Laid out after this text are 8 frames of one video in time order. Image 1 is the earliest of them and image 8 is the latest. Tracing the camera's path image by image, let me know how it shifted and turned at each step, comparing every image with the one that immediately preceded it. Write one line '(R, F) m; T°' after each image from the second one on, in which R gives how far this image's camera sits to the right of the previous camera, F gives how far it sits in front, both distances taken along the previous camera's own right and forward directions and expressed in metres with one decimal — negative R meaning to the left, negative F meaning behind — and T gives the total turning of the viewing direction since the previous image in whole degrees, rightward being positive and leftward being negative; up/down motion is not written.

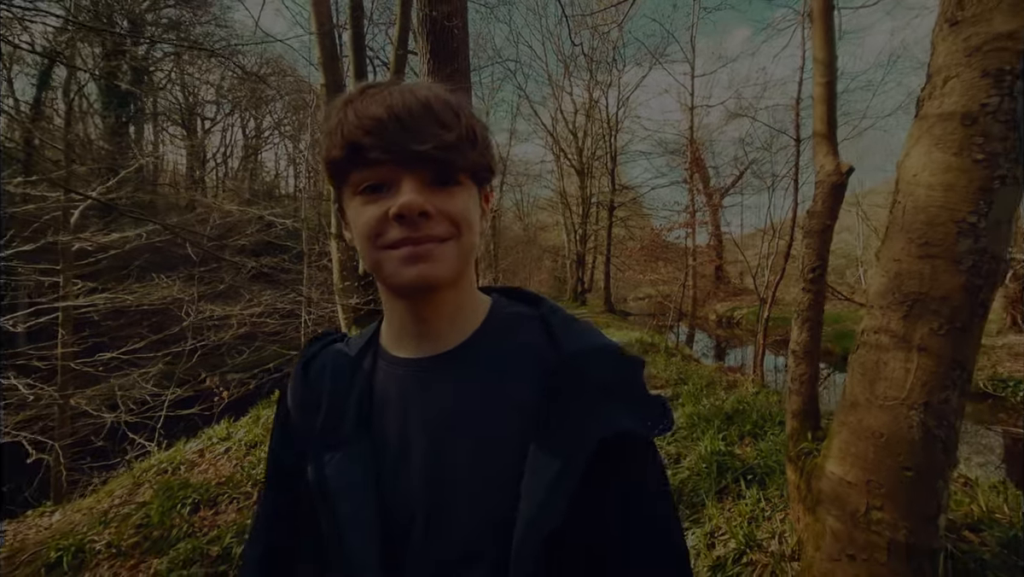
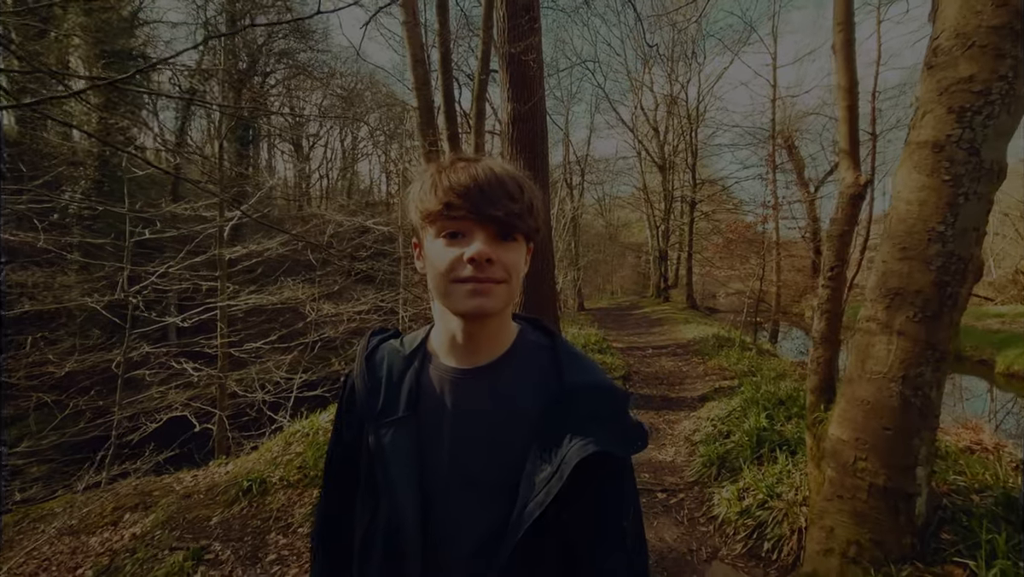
(+0.1, -0.7) m; -10°
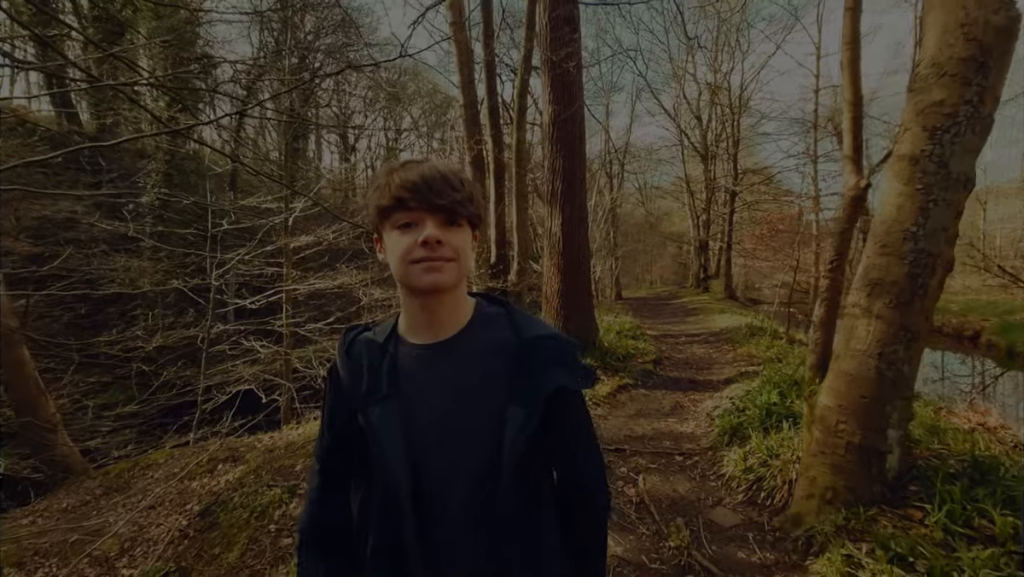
(0.0, -0.5) m; -4°
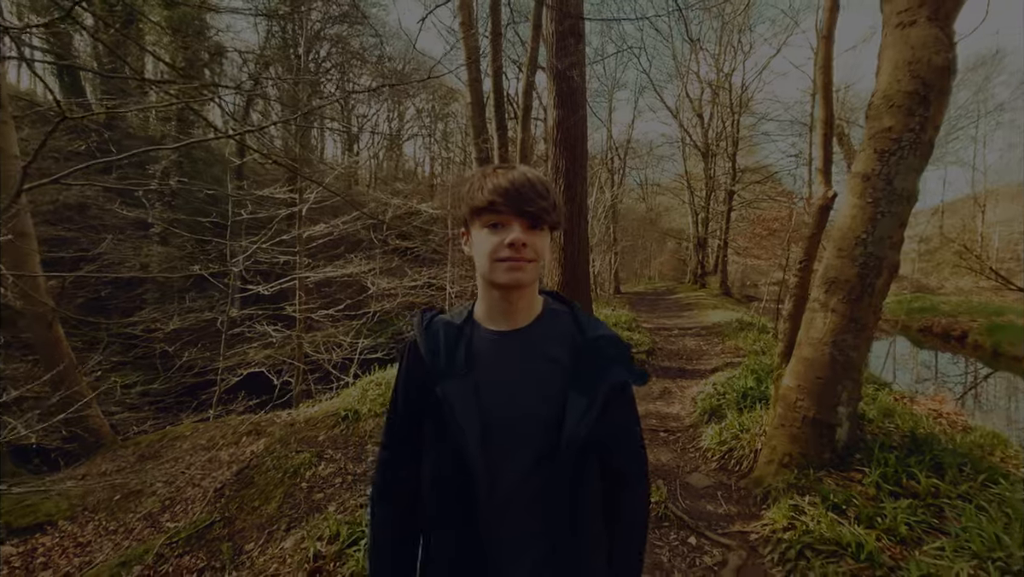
(-0.1, -0.4) m; 0°
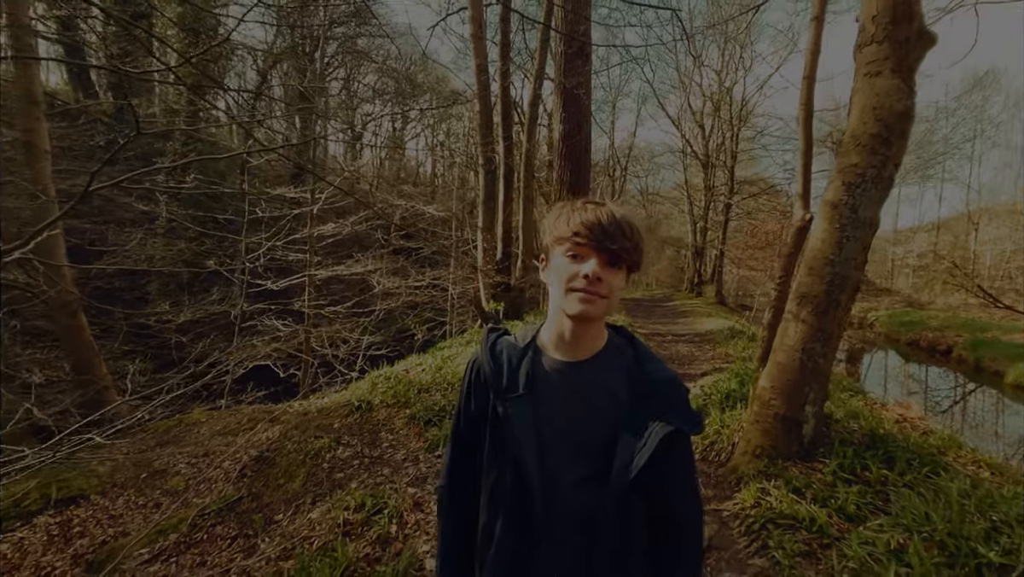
(-0.1, -0.4) m; 0°
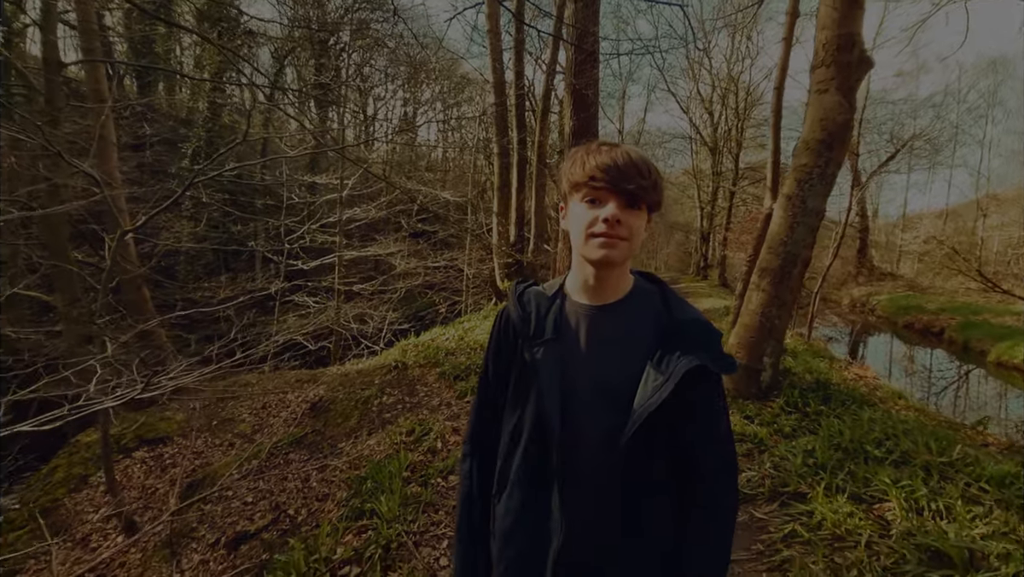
(-0.1, -0.9) m; -1°
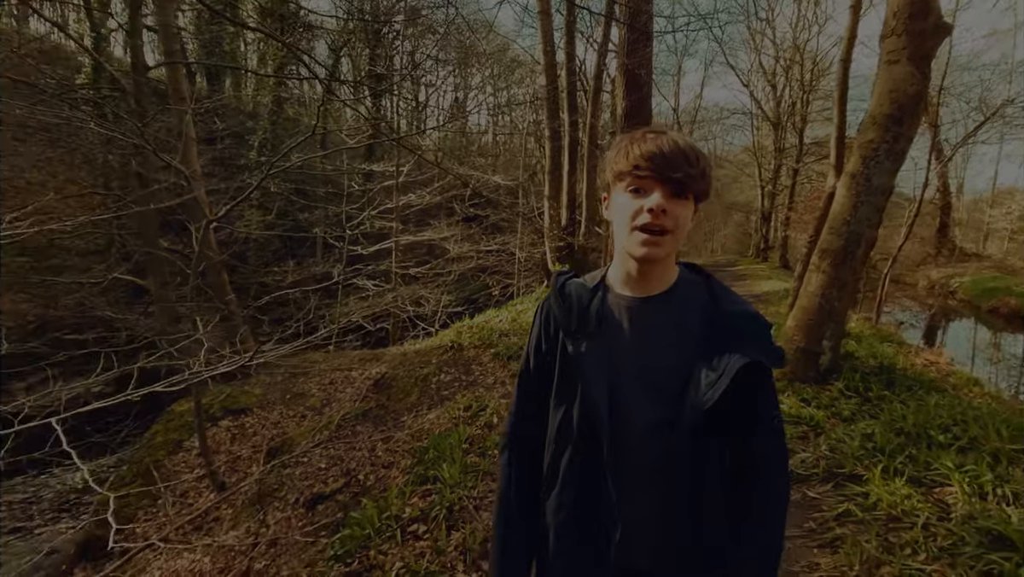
(0.0, -0.1) m; -6°
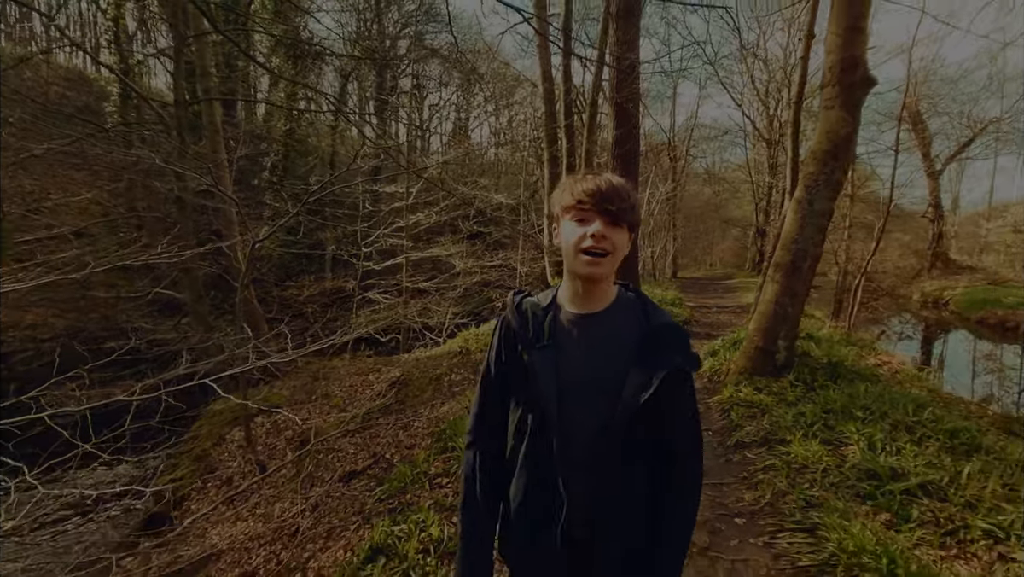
(0.0, -0.8) m; 0°
